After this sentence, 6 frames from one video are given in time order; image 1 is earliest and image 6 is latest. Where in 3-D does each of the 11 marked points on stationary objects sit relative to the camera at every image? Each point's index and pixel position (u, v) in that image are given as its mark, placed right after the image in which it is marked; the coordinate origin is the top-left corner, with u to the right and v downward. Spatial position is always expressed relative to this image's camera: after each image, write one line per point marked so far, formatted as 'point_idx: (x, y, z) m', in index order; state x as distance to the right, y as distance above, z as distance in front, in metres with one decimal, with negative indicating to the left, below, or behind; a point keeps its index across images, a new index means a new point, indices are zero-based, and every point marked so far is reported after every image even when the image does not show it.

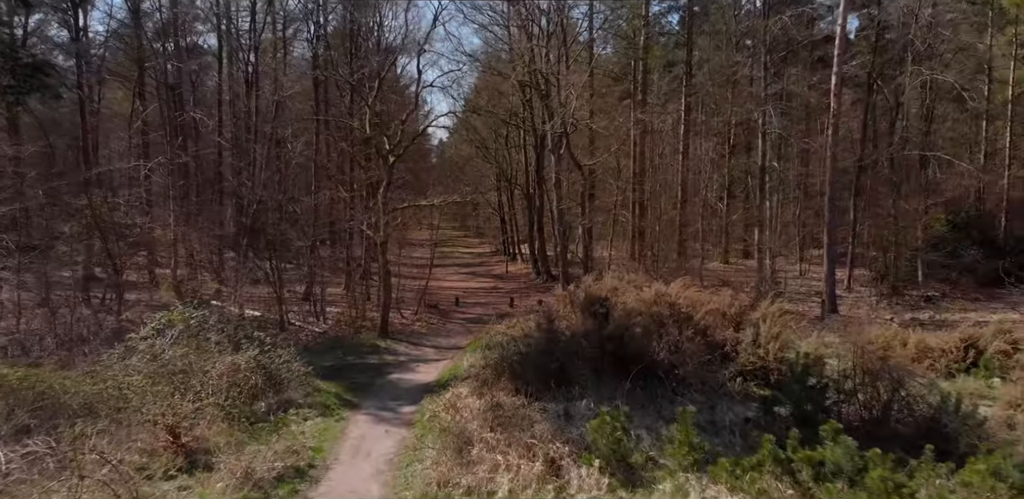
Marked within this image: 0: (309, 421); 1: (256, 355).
0: (-3.1, -2.7, +12.3) m
1: (-4.3, -1.8, +13.2) m
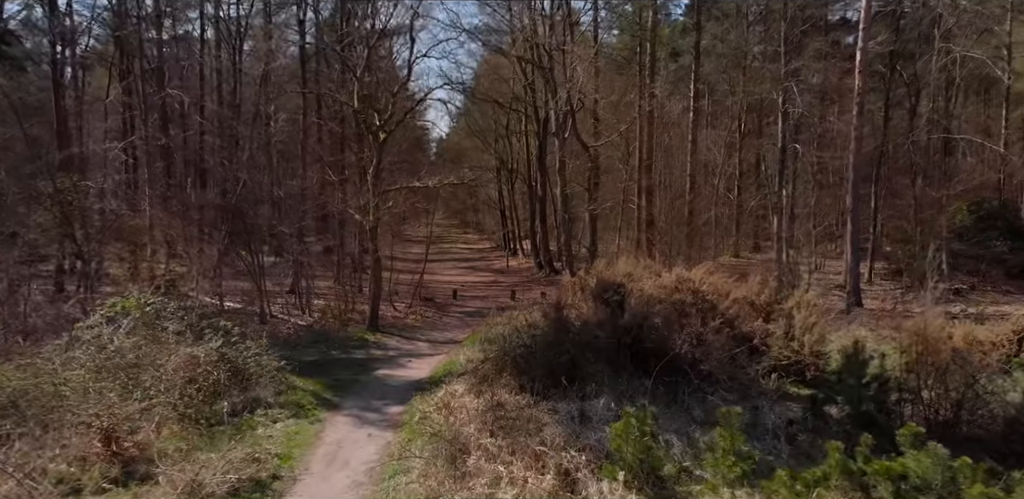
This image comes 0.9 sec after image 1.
0: (-3.1, -2.3, +10.6) m
1: (-4.2, -1.4, +11.5) m
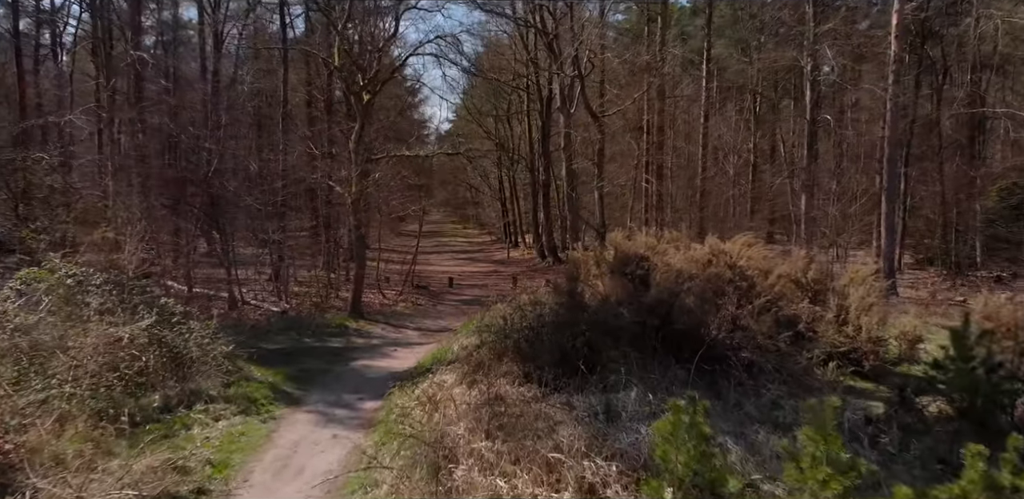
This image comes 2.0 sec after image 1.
0: (-3.1, -1.8, +8.4) m
1: (-4.2, -0.9, +9.3) m
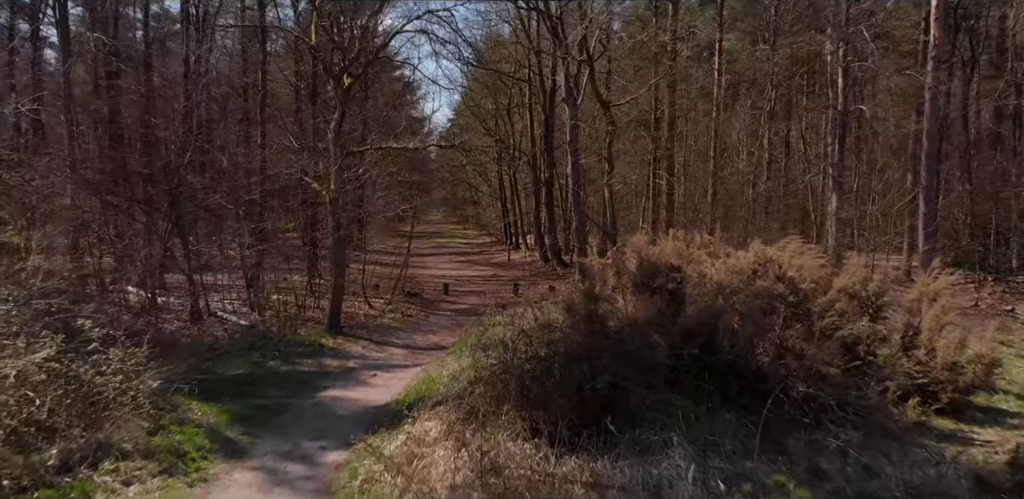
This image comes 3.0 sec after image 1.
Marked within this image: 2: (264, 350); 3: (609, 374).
0: (-3.1, -1.9, +6.4) m
1: (-4.2, -1.0, +7.3) m
2: (-3.7, -1.5, +12.0) m
3: (+0.9, -1.2, +7.5) m
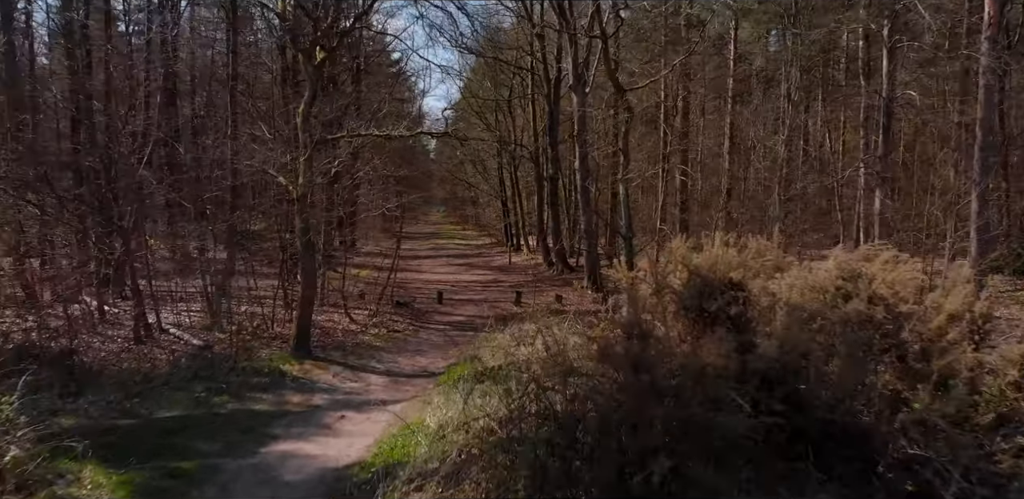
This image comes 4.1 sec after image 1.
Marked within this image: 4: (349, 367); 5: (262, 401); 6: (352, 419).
0: (-3.0, -2.0, +4.1) m
1: (-4.1, -1.1, +5.0) m
2: (-3.7, -1.6, +9.7) m
3: (+0.9, -1.2, +5.2) m
4: (-2.3, -1.6, +11.1) m
5: (-2.9, -1.8, +9.2) m
6: (-1.8, -1.8, +8.5) m
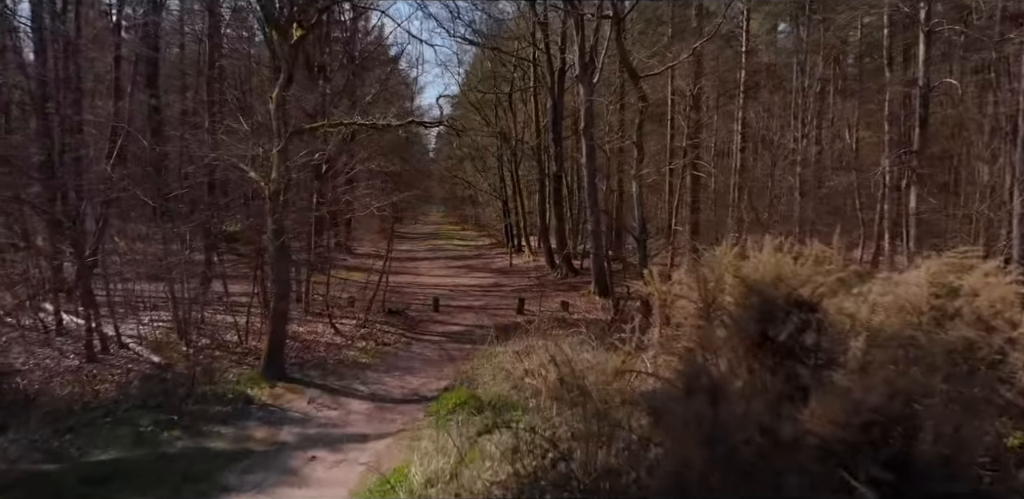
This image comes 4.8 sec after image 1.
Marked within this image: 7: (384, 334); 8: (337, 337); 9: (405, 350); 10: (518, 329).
0: (-3.0, -2.1, +2.7) m
1: (-4.1, -1.2, +3.6) m
2: (-3.6, -1.7, +8.3) m
3: (+1.0, -1.3, +3.8) m
4: (-2.2, -1.7, +9.7) m
5: (-2.9, -1.8, +7.8) m
6: (-1.7, -1.9, +7.0) m
7: (-2.2, -1.5, +13.9) m
8: (-2.9, -1.4, +13.1) m
9: (-1.7, -1.6, +12.8) m
10: (+0.1, -1.3, +13.2) m
